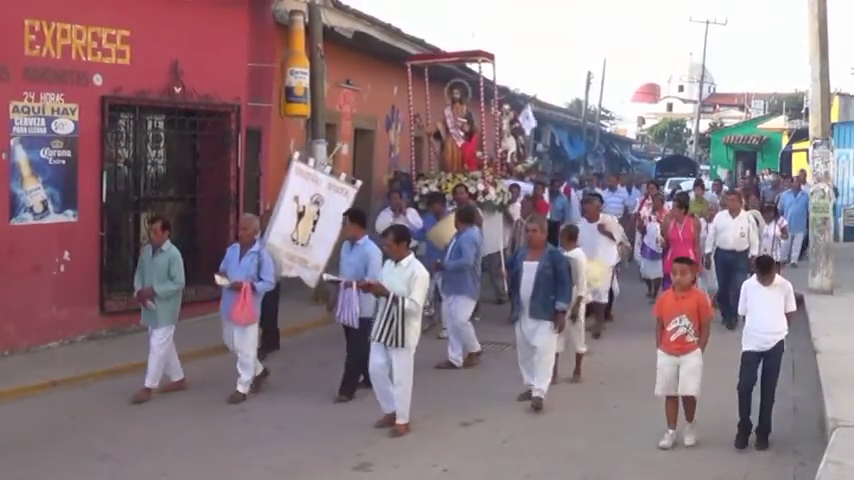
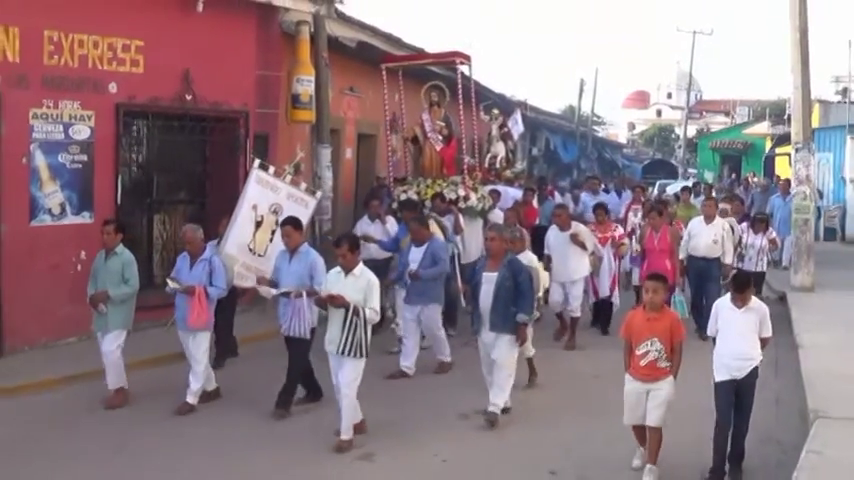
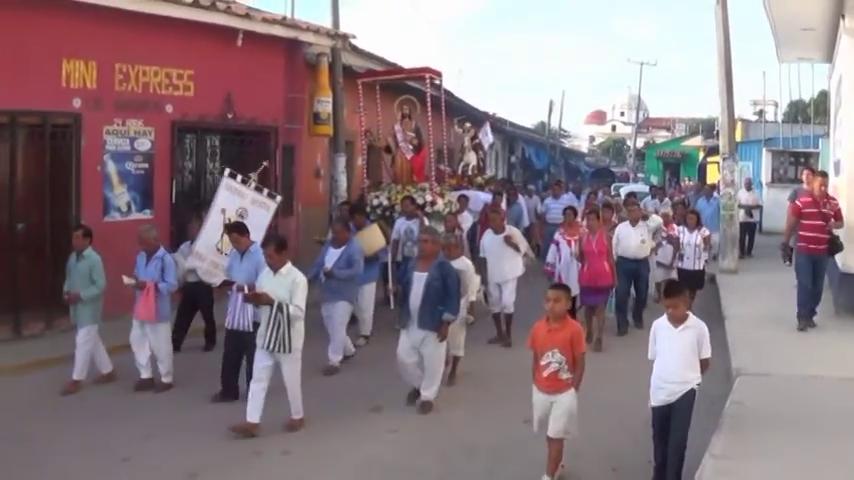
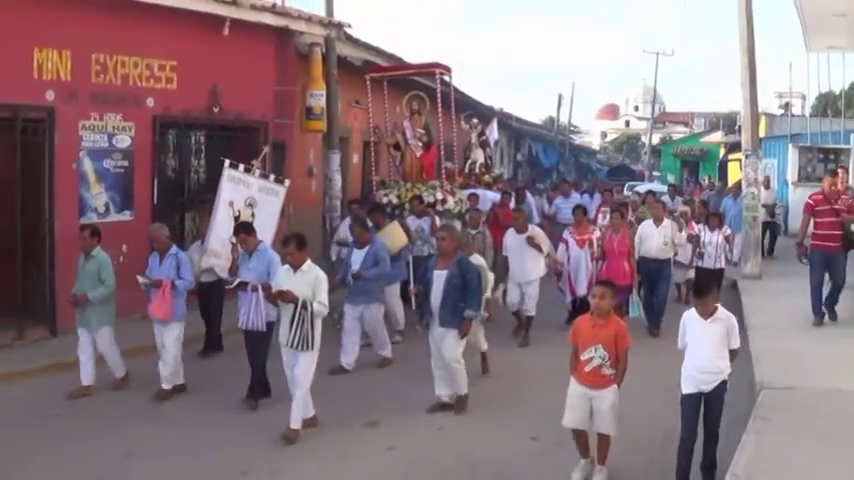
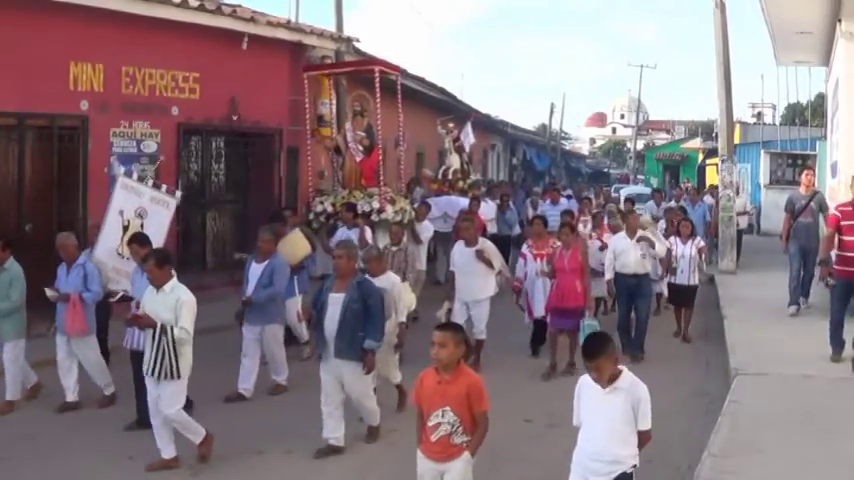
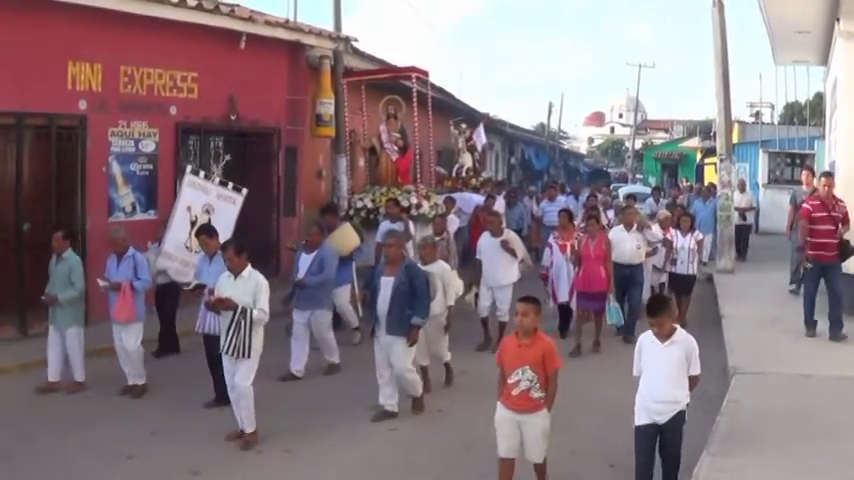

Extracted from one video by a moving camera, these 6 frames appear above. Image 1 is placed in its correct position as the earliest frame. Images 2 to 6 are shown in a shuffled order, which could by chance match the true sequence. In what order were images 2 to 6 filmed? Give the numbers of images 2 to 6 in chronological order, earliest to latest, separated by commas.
2, 4, 3, 6, 5
